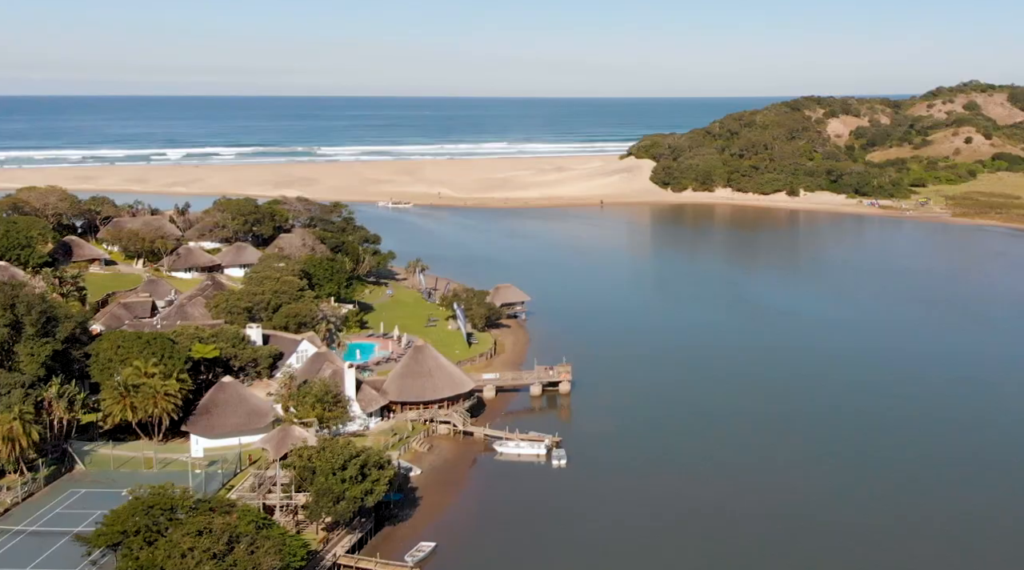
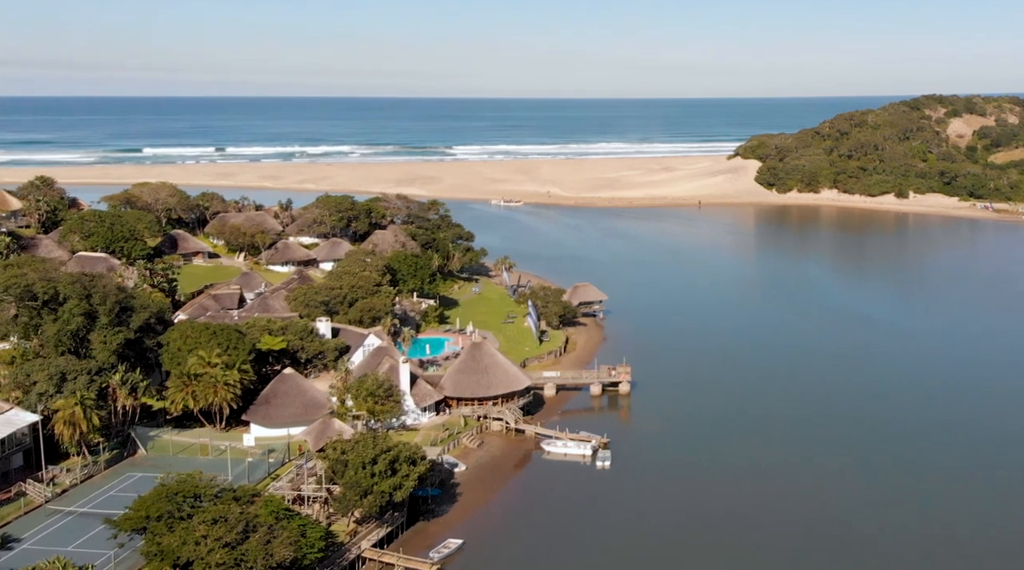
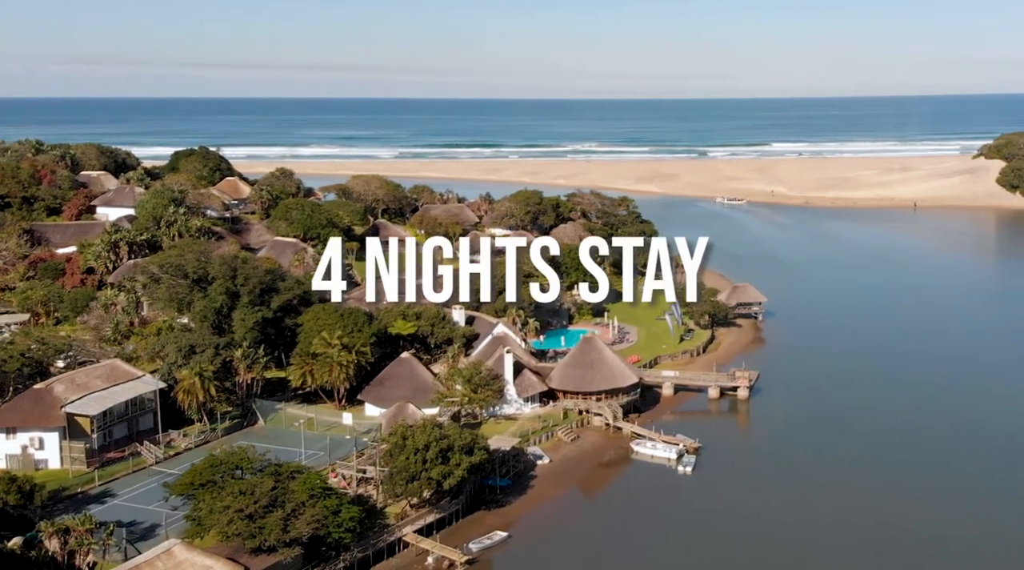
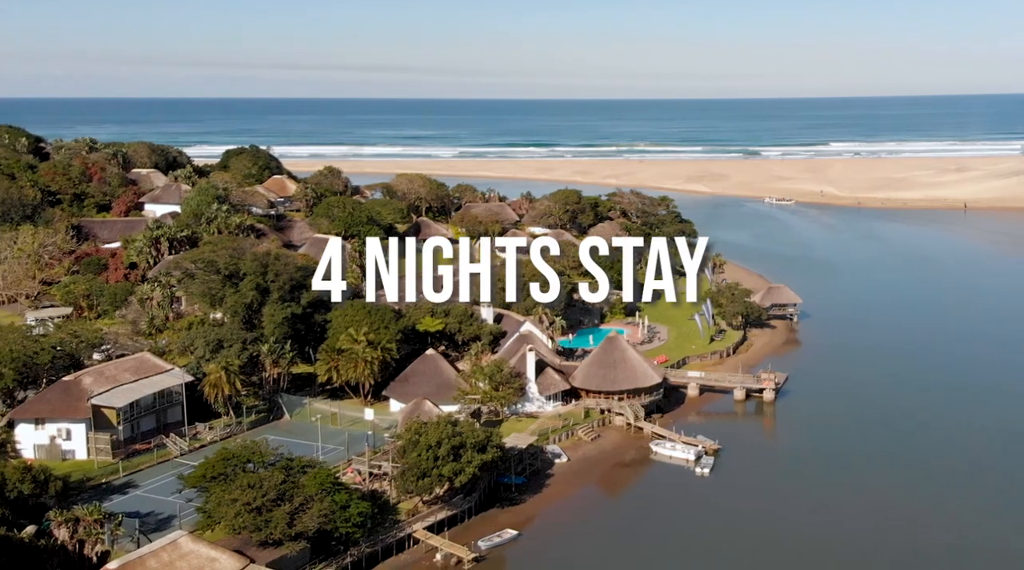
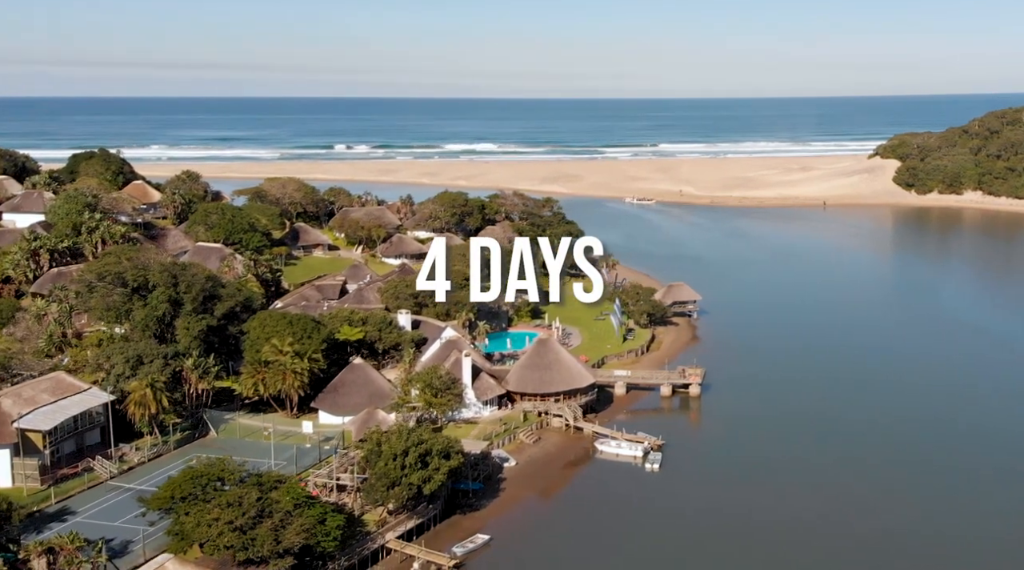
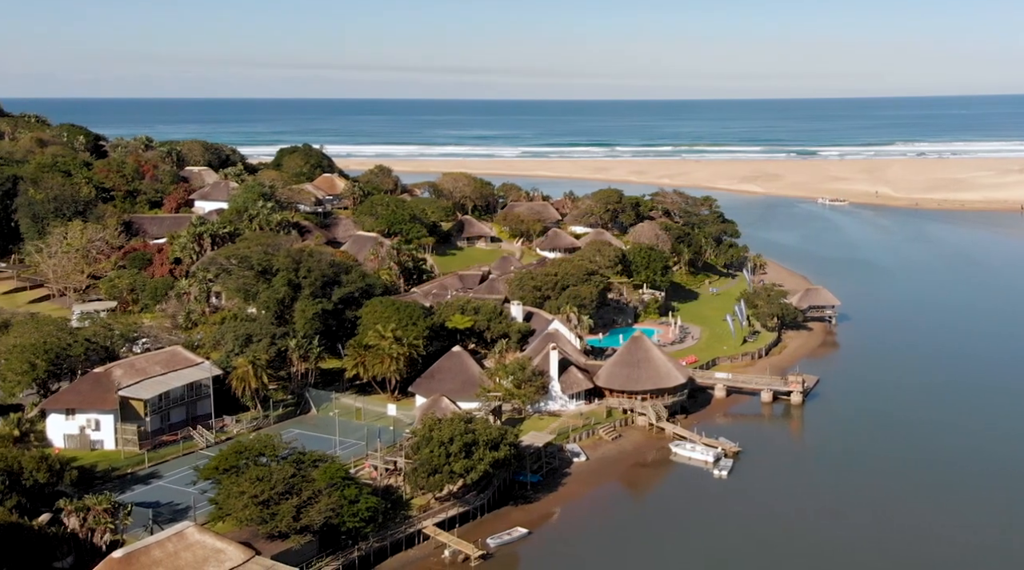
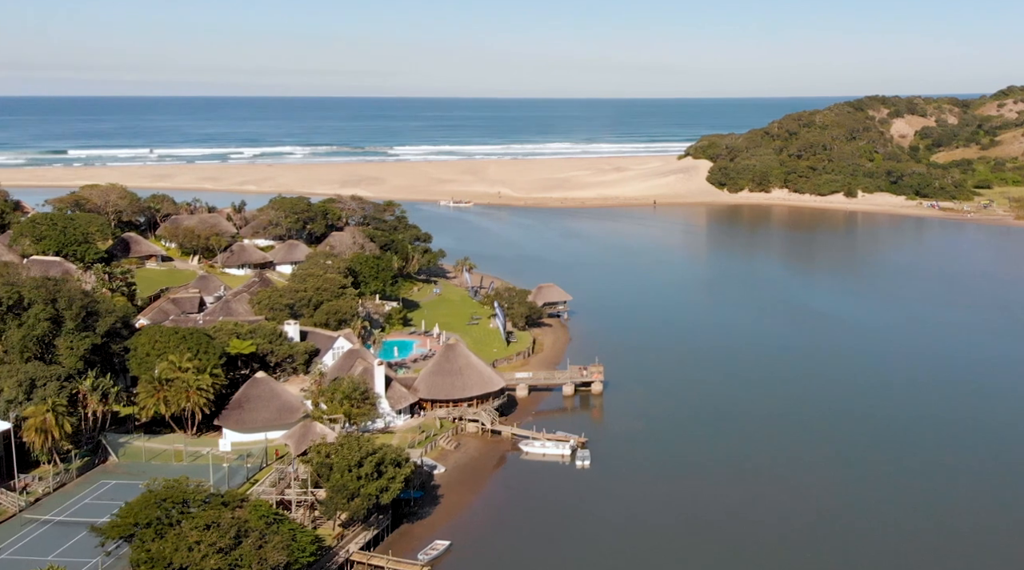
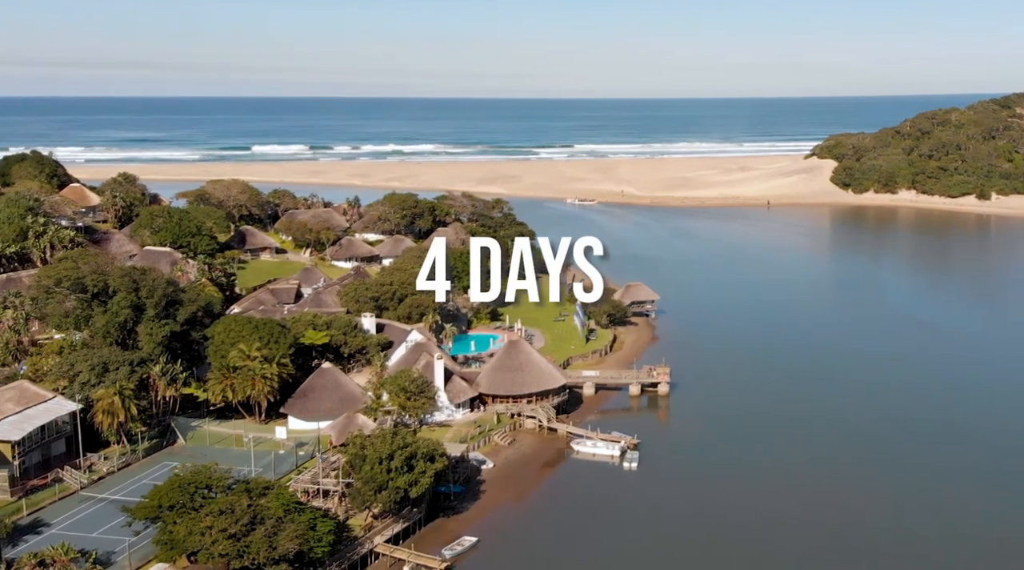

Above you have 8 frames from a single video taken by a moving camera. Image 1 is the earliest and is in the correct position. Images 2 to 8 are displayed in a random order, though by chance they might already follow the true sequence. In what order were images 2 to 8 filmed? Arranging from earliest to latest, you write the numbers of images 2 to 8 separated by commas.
7, 2, 8, 5, 3, 4, 6
